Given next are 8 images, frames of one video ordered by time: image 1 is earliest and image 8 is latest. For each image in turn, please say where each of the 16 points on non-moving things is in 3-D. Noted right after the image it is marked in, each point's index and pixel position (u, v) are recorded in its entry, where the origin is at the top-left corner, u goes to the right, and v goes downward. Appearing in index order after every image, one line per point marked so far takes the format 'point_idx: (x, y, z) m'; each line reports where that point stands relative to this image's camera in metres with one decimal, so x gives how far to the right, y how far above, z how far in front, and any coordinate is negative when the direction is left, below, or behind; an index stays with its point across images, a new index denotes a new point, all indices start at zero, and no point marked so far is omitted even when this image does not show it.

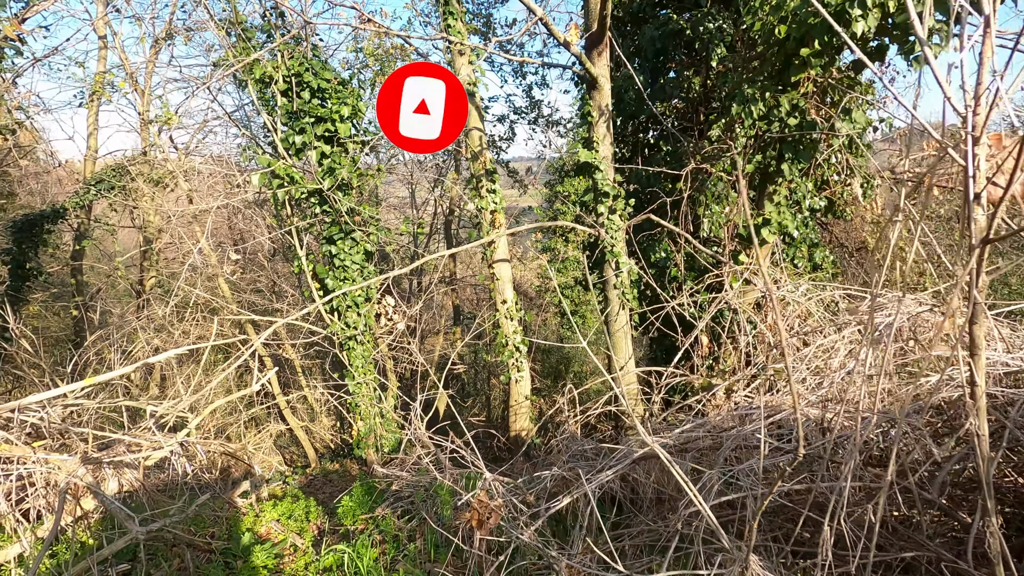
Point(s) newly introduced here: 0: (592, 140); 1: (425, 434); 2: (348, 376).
0: (+1.0, +1.9, +6.6) m
1: (-0.9, -1.5, +5.4) m
2: (-2.9, -1.5, +9.4) m
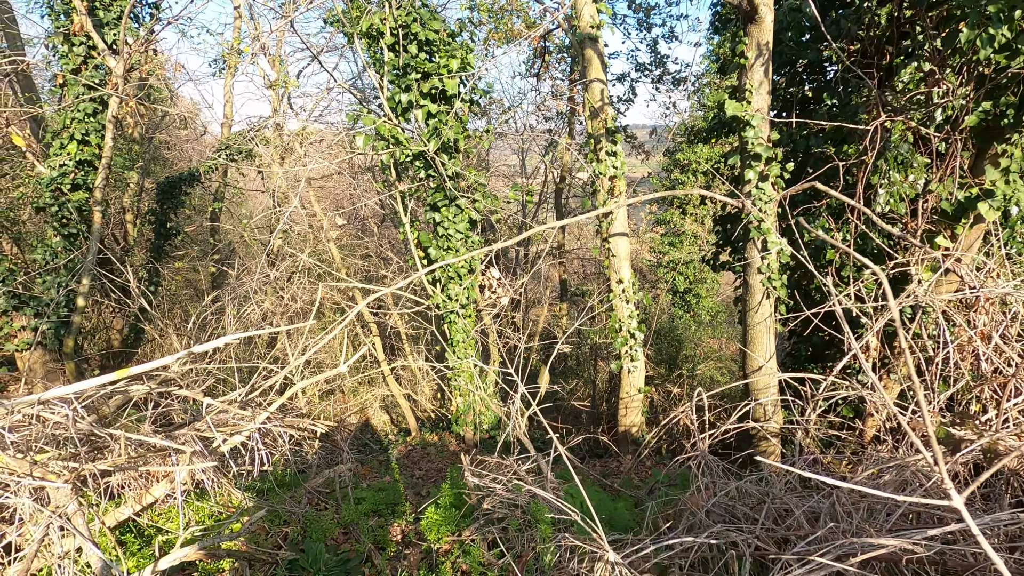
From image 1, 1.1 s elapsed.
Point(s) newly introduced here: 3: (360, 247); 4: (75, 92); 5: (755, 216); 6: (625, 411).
0: (+2.3, +2.0, +5.4) m
1: (+0.1, -1.3, +4.7) m
2: (-1.1, -1.0, +9.0) m
3: (-3.0, +0.8, +10.3) m
4: (-6.8, +3.1, +8.3) m
5: (+2.5, +0.7, +5.5) m
6: (+1.6, -1.7, +7.4) m
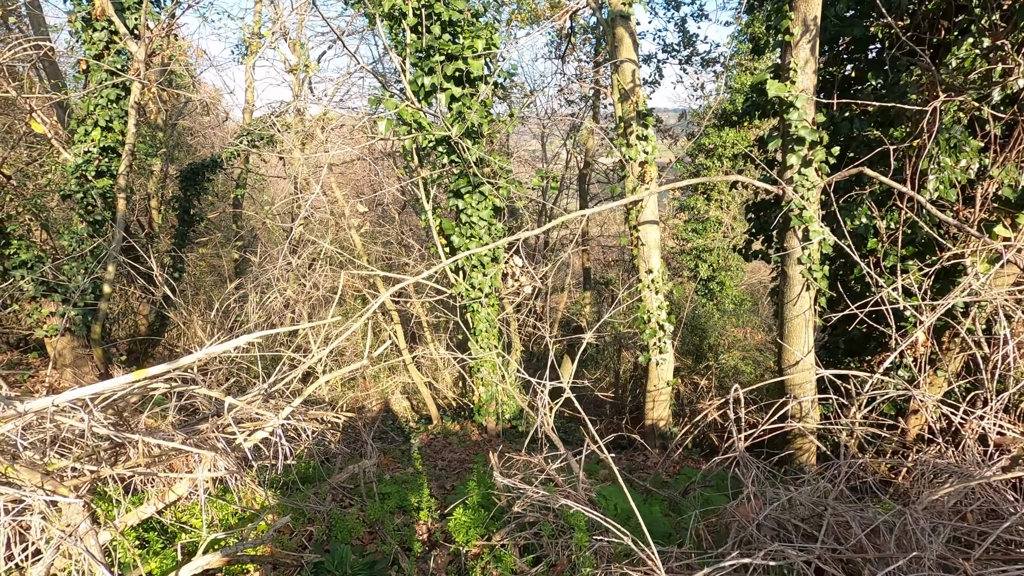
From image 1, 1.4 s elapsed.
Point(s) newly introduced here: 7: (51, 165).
0: (+2.6, +2.1, +5.0) m
1: (+0.4, -1.2, +4.5) m
2: (-0.7, -0.8, +8.9) m
3: (-2.5, +1.0, +10.2) m
4: (-6.4, +3.3, +8.3) m
5: (+2.8, +0.8, +5.2) m
6: (+1.9, -1.6, +7.2) m
7: (-7.7, +2.1, +9.0) m
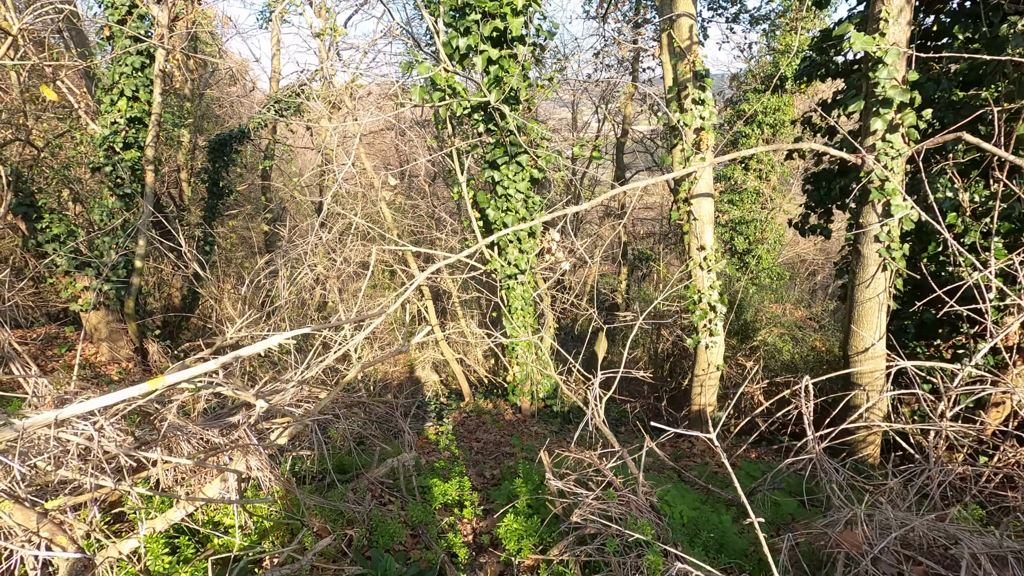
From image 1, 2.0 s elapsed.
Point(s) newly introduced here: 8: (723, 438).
0: (+3.0, +2.2, +4.4) m
1: (+0.7, -1.1, +4.2) m
2: (-0.1, -0.5, +8.5) m
3: (-1.9, +1.5, +9.9) m
4: (-5.9, +3.6, +8.0) m
5: (+3.2, +1.0, +4.6) m
6: (+2.4, -1.3, +6.8) m
7: (-7.1, +2.5, +8.8) m
8: (+2.7, -2.0, +7.0) m
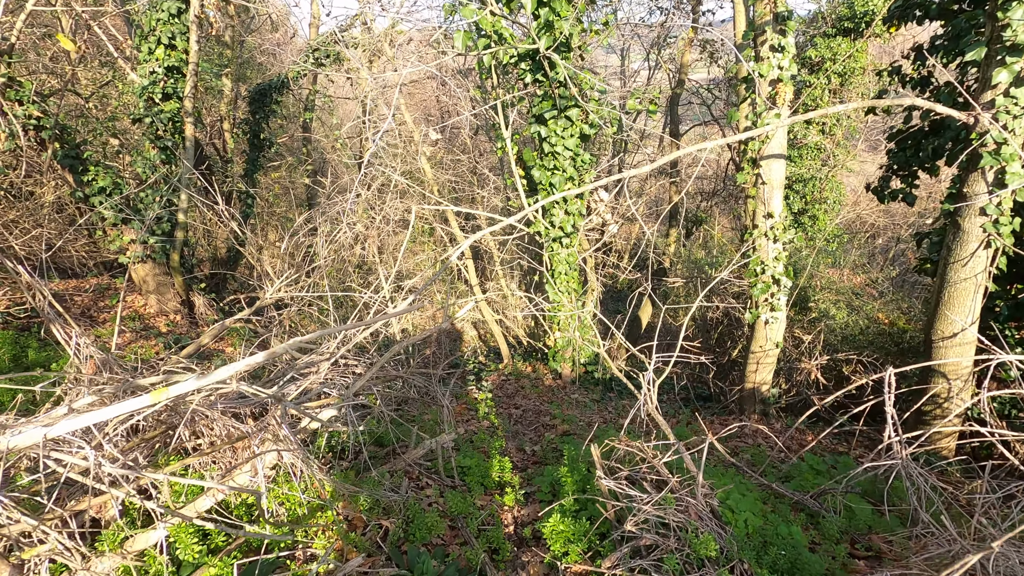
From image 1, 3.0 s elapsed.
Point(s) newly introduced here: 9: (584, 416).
0: (+3.4, +2.4, +3.7) m
1: (+1.1, -0.9, +3.9) m
2: (+0.6, +0.1, +8.2) m
3: (-1.1, +2.2, +9.5) m
4: (-5.1, +4.3, +7.7) m
5: (+3.6, +1.1, +4.0) m
6: (+2.9, -0.9, +6.4) m
7: (-6.4, +3.3, +8.7) m
8: (+3.3, -1.6, +6.6) m
9: (+0.9, -1.7, +6.9) m
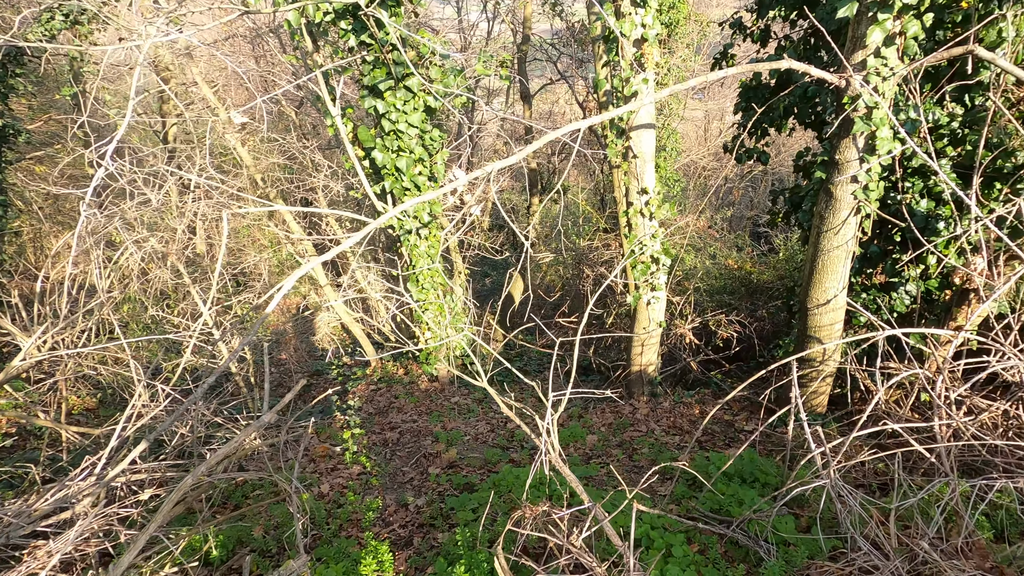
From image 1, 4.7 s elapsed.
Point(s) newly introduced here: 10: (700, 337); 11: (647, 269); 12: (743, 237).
0: (+2.3, +2.5, +3.3) m
1: (+0.3, -1.0, +3.2) m
2: (-1.4, +0.2, +7.2) m
3: (-3.5, +2.1, +7.8) m
4: (-7.2, +3.5, +5.0) m
5: (+2.5, +1.3, +3.7) m
6: (+1.5, -0.7, +6.1) m
7: (-8.5, +2.4, +5.7) m
8: (+1.8, -1.3, +6.4) m
9: (-0.5, -1.6, +6.2) m
10: (+2.9, -0.8, +8.4) m
11: (+1.4, +0.2, +5.6) m
12: (+4.4, +1.0, +10.1) m
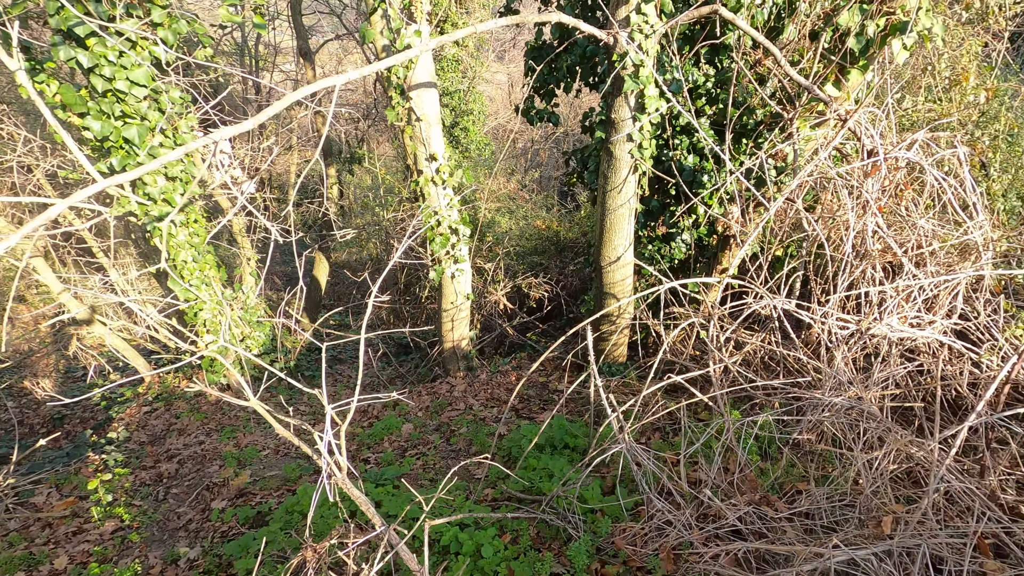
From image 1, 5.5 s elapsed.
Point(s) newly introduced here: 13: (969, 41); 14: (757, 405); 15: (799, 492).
0: (+0.7, +2.8, +3.2) m
1: (-0.8, -1.0, +2.8) m
2: (-3.8, +0.2, +5.9) m
3: (-6.2, +1.9, +5.8) m
4: (-8.9, +2.8, +1.8) m
5: (+0.9, +1.6, +3.7) m
6: (-0.7, -0.4, +5.8) m
7: (-10.3, +1.6, +2.2) m
8: (-0.4, -0.9, +6.3) m
9: (-2.5, -1.5, +5.4) m
10: (0.0, -0.2, +8.4) m
11: (-0.7, +0.5, +5.2) m
12: (+0.7, +1.8, +10.4) m
13: (+4.5, +2.4, +5.3) m
14: (+1.7, -0.8, +3.7) m
15: (+1.6, -1.1, +2.9) m
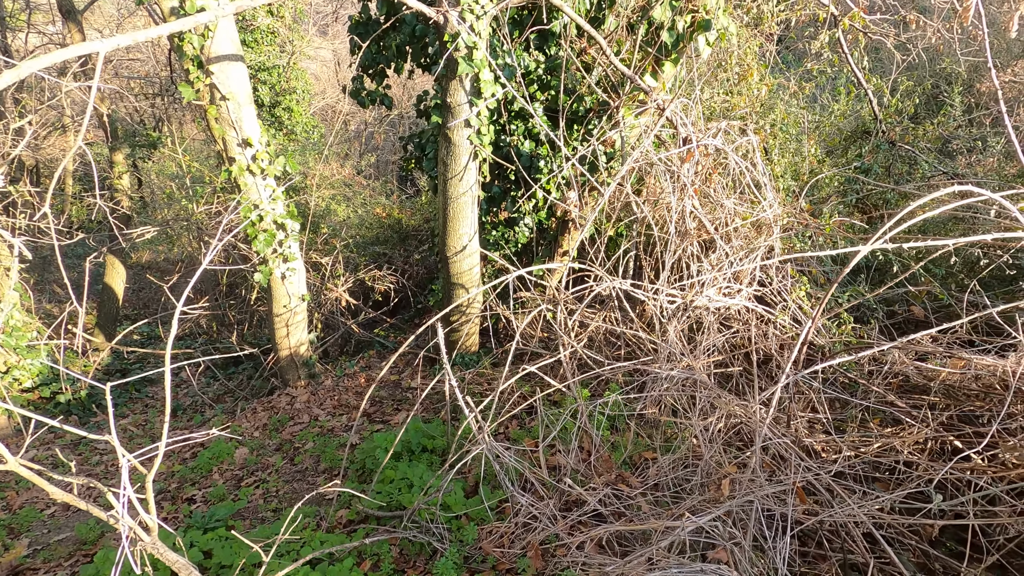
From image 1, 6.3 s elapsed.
0: (-0.4, +2.8, +2.9) m
1: (-1.5, -1.0, +2.3) m
2: (-5.2, -0.1, +4.4) m
3: (-7.6, +1.5, +3.5) m
4: (-9.2, +2.1, -1.1) m
5: (-0.3, +1.7, +3.6) m
6: (-2.2, -0.4, +5.2) m
7: (-10.5, +0.8, -1.0) m
8: (-2.0, -0.9, +5.8) m
9: (-3.7, -1.7, +4.4) m
10: (-2.3, -0.1, +7.9) m
11: (-2.1, +0.4, +4.6) m
12: (-2.4, +1.9, +9.9) m
13: (+2.7, +2.8, +6.0) m
14: (+0.7, -0.7, +3.9) m
15: (+0.8, -1.0, +3.1) m
